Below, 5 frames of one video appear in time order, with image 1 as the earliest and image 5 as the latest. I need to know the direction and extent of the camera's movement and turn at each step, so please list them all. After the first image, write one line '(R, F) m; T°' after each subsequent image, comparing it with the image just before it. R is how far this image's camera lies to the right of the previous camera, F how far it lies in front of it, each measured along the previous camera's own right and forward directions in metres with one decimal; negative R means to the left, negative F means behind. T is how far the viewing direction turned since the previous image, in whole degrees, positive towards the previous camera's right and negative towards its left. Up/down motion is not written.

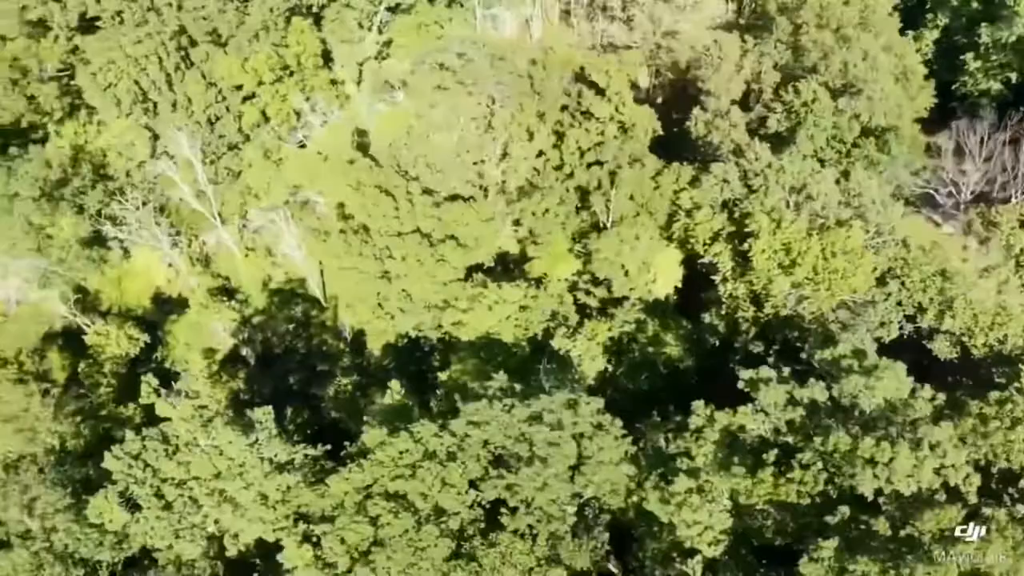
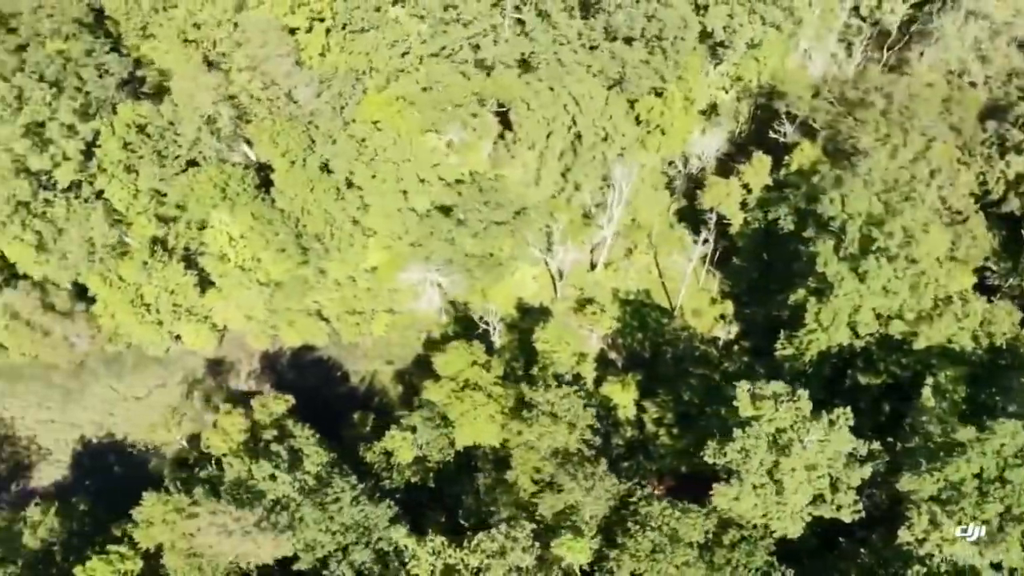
(-18.7, -2.8) m; +4°
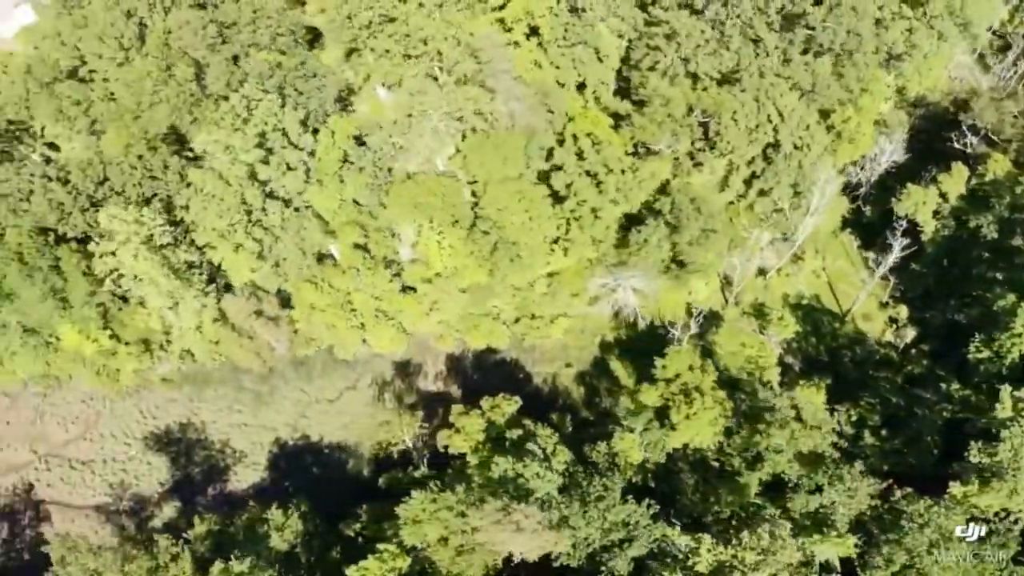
(-9.8, -0.9) m; +2°
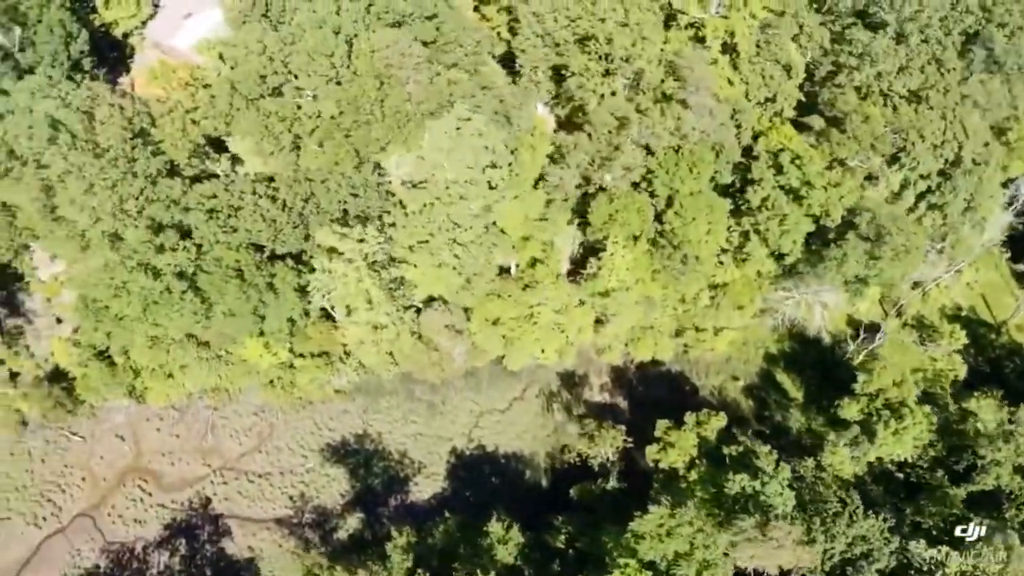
(-9.3, -0.3) m; +2°
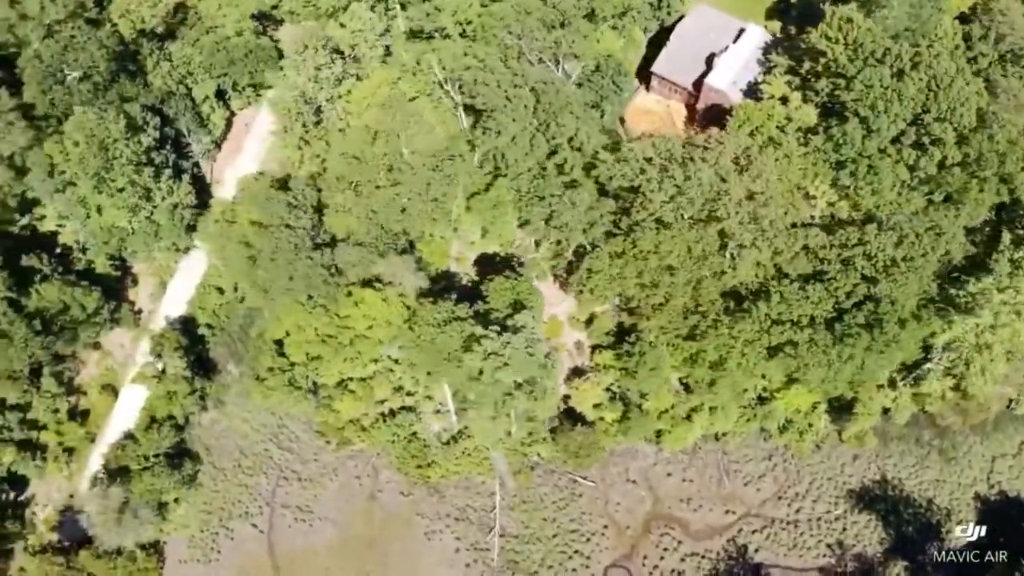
(-27.3, +1.8) m; +5°
